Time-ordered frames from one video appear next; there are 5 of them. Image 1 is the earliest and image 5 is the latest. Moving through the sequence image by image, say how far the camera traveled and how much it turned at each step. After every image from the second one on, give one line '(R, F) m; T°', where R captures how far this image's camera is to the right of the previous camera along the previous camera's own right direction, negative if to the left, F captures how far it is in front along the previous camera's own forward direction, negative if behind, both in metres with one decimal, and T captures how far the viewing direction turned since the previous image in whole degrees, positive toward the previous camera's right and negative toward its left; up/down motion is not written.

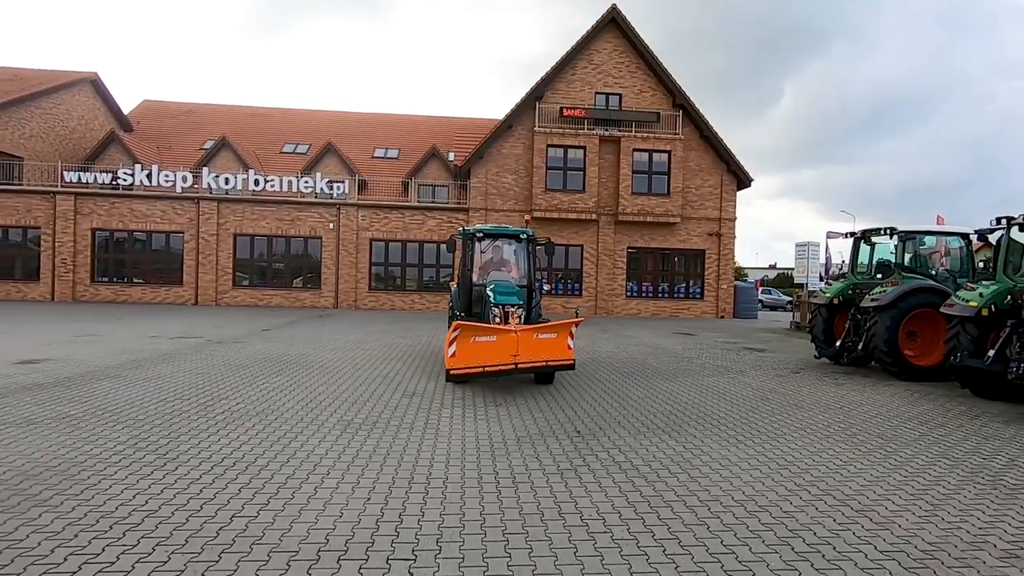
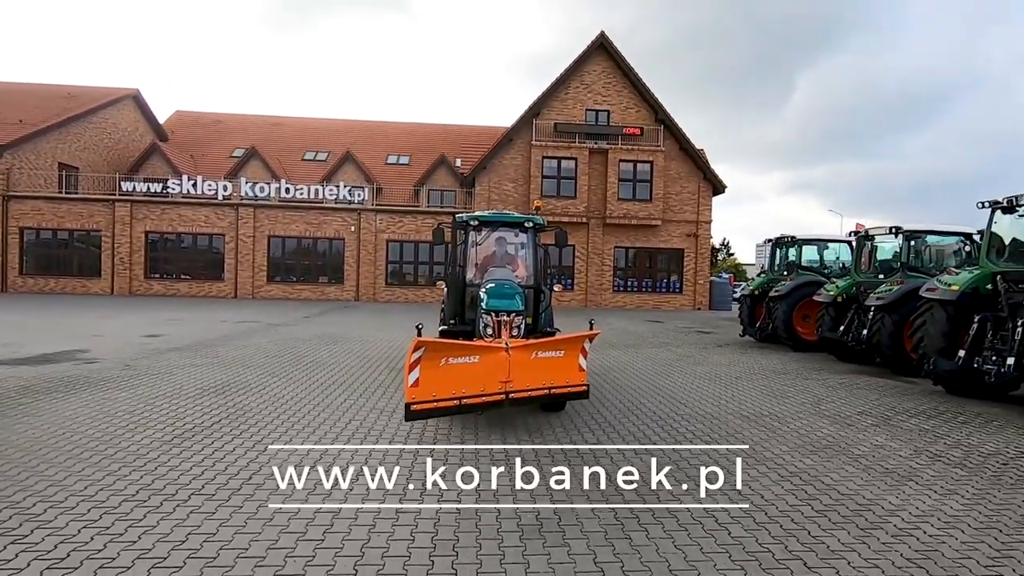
(+0.4, -3.5) m; -1°
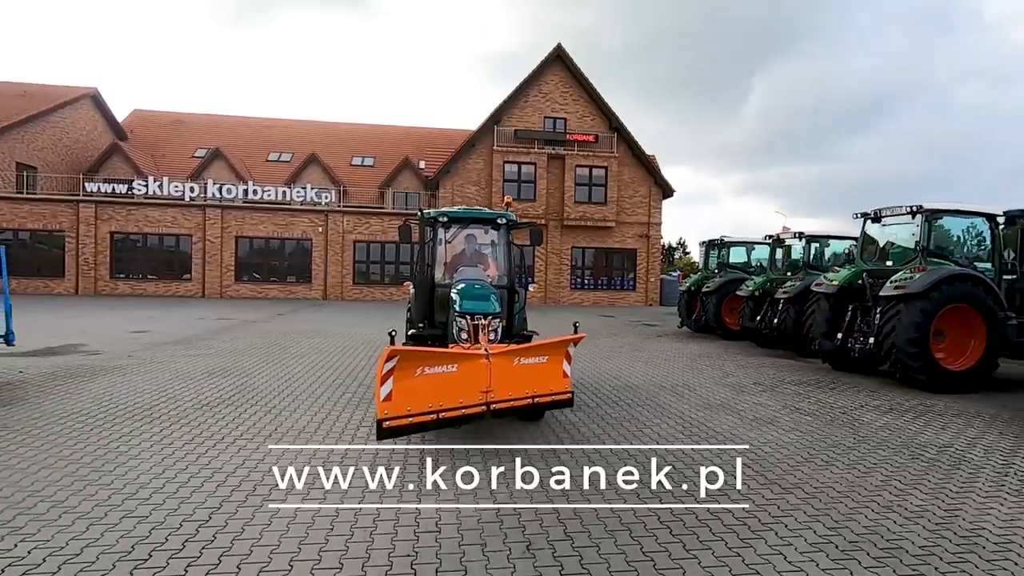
(0.0, -1.6) m; +4°
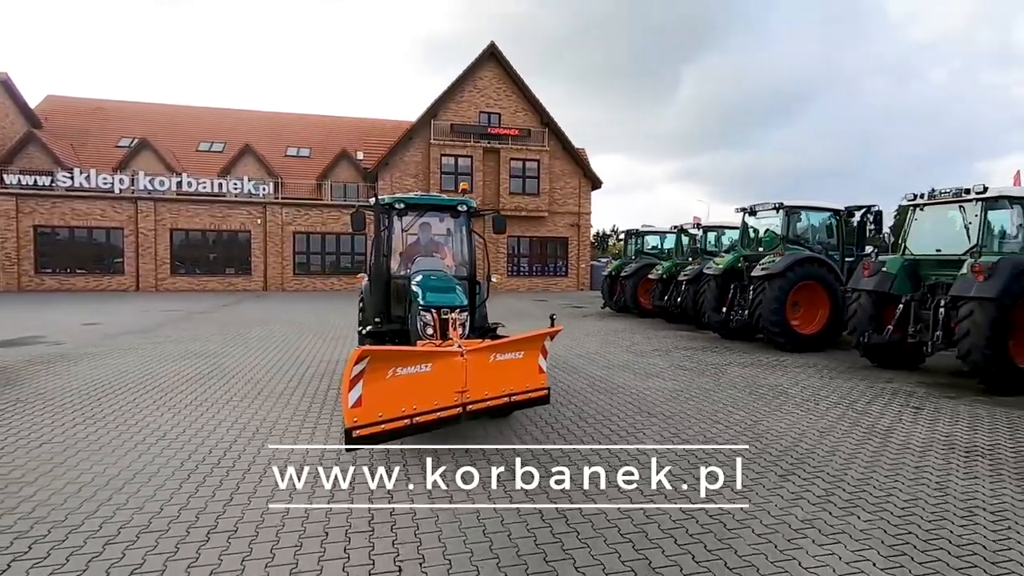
(0.0, -1.6) m; +6°
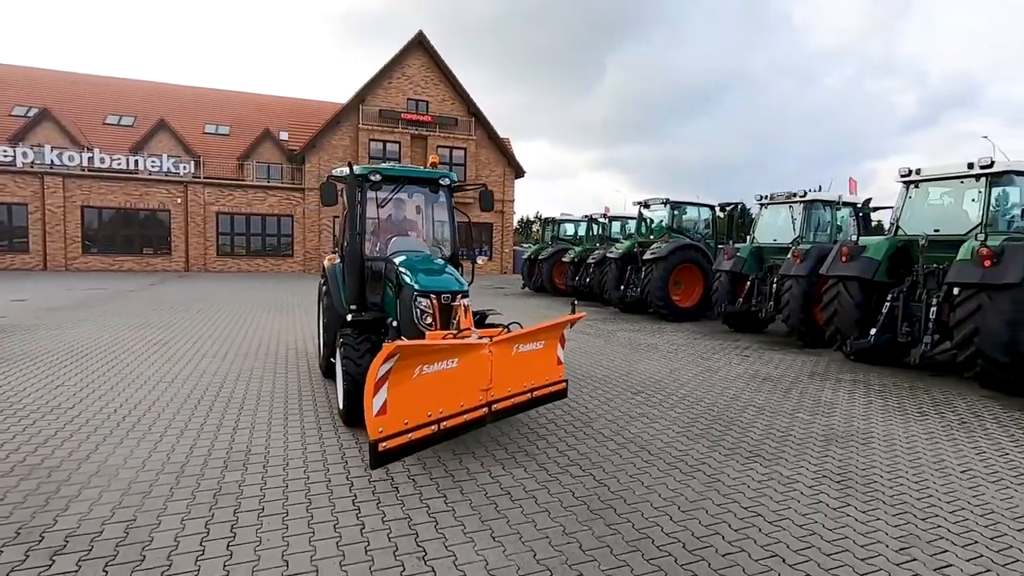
(-0.1, -1.7) m; +8°
